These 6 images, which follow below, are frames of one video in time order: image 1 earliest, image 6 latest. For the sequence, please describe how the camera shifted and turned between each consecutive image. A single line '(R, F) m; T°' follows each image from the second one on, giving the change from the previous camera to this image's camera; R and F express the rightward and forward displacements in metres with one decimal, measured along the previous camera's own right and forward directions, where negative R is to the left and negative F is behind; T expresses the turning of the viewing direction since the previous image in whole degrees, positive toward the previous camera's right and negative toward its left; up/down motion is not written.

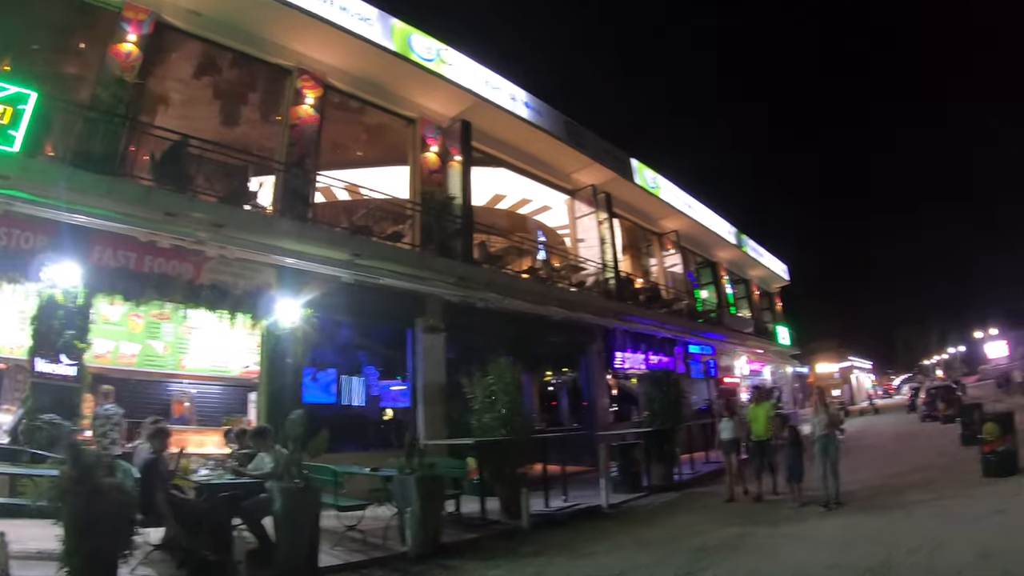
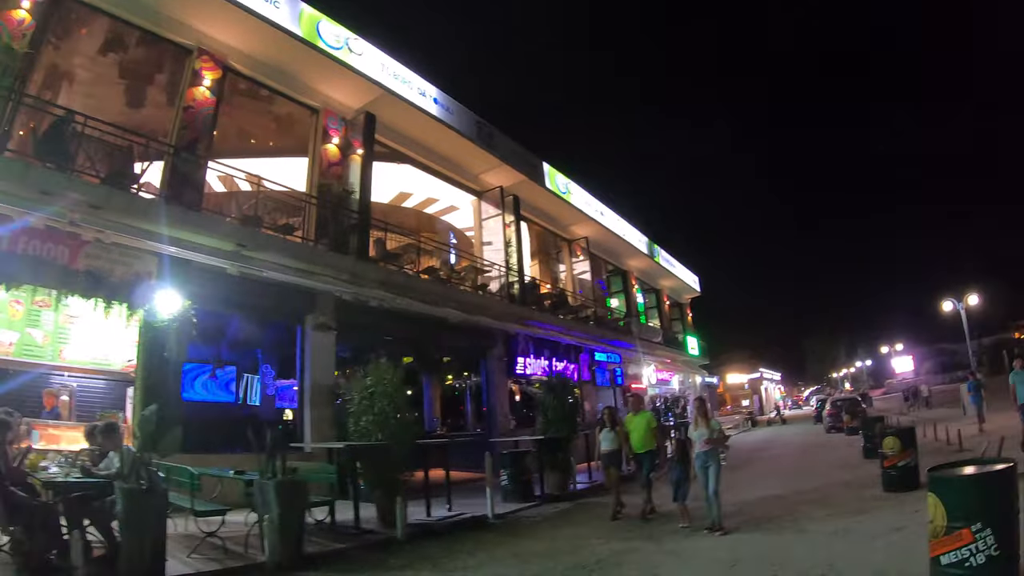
(+0.7, +0.2) m; +6°
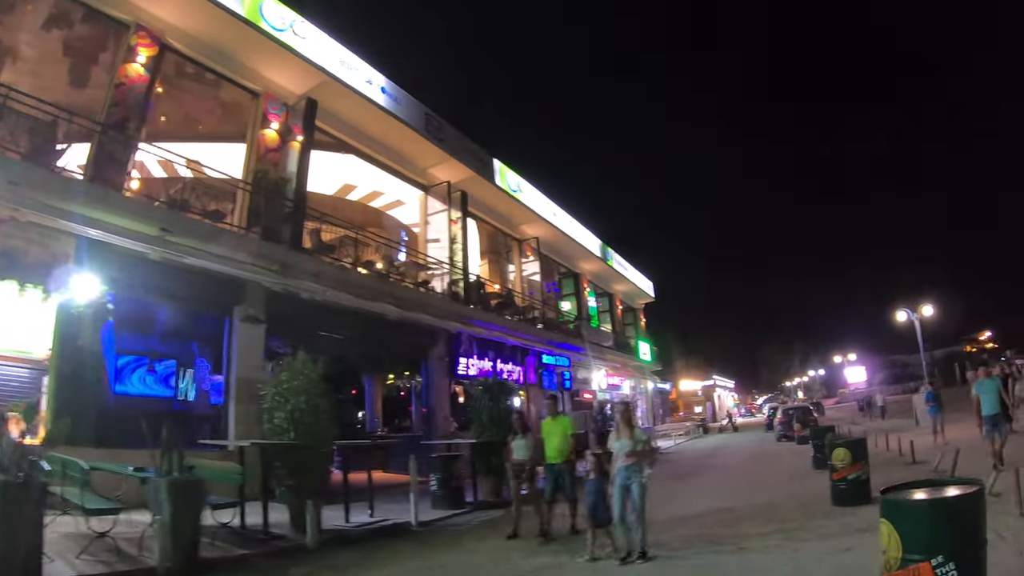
(+0.5, +0.3) m; +3°
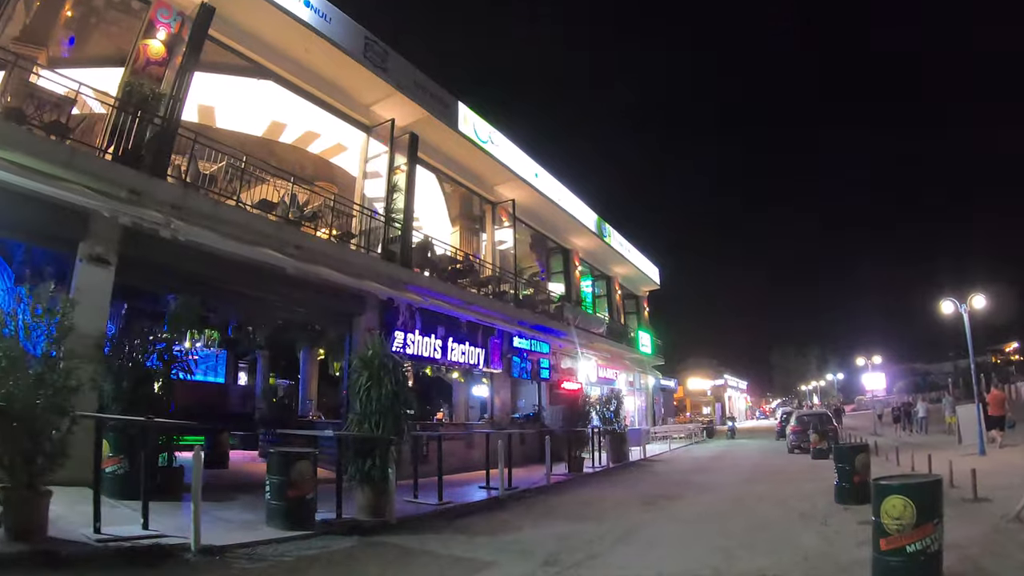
(+1.4, +2.5) m; -2°
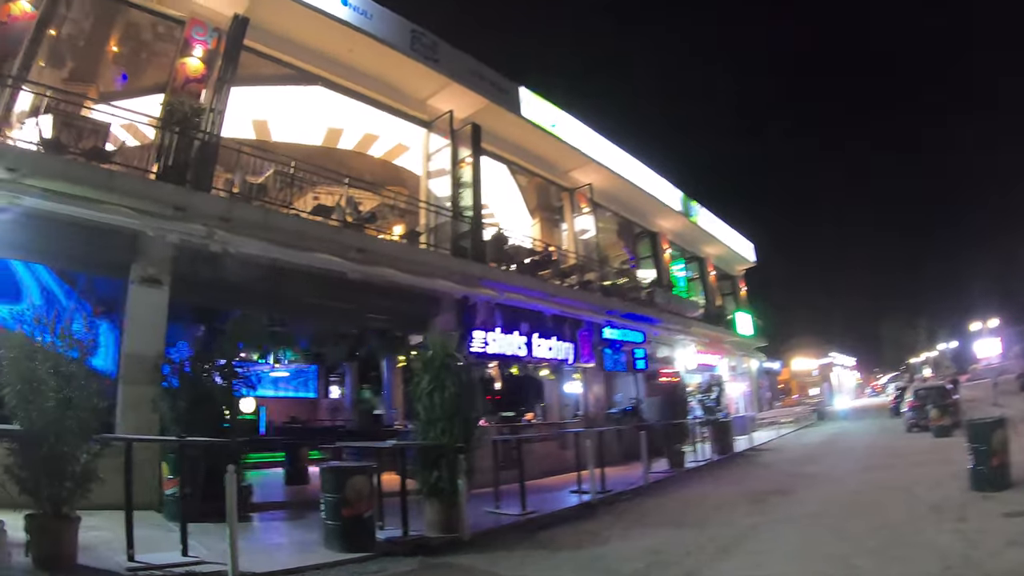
(+0.3, +0.8) m; -9°
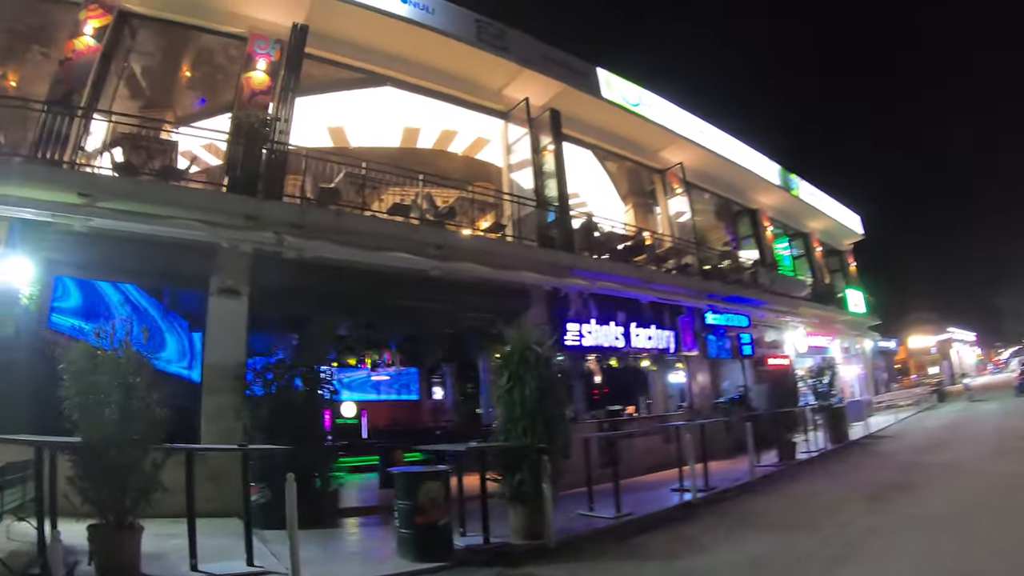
(+0.3, +0.5) m; -10°
